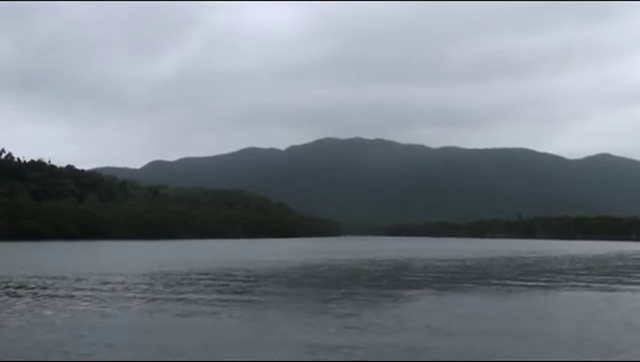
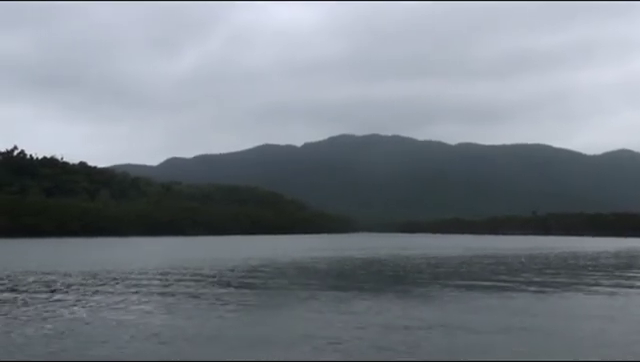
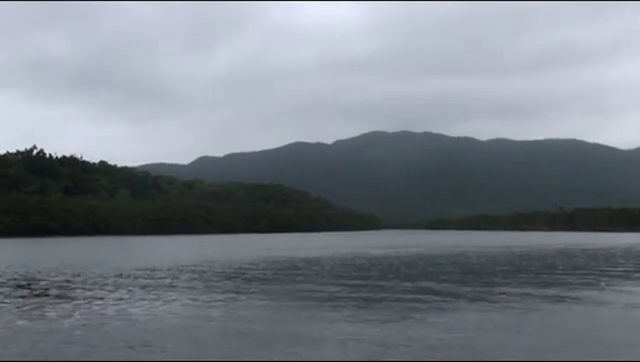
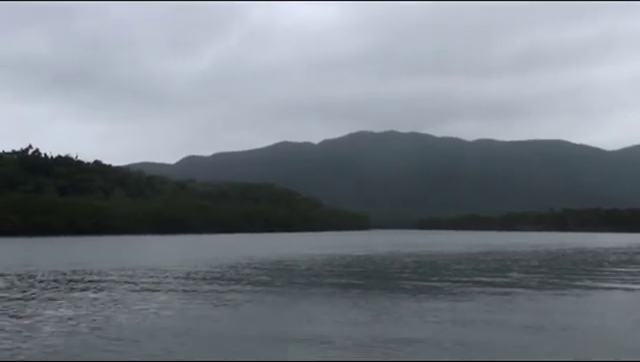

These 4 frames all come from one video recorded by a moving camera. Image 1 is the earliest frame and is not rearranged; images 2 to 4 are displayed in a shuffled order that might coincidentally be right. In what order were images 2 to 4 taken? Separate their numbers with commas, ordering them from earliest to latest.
2, 4, 3
